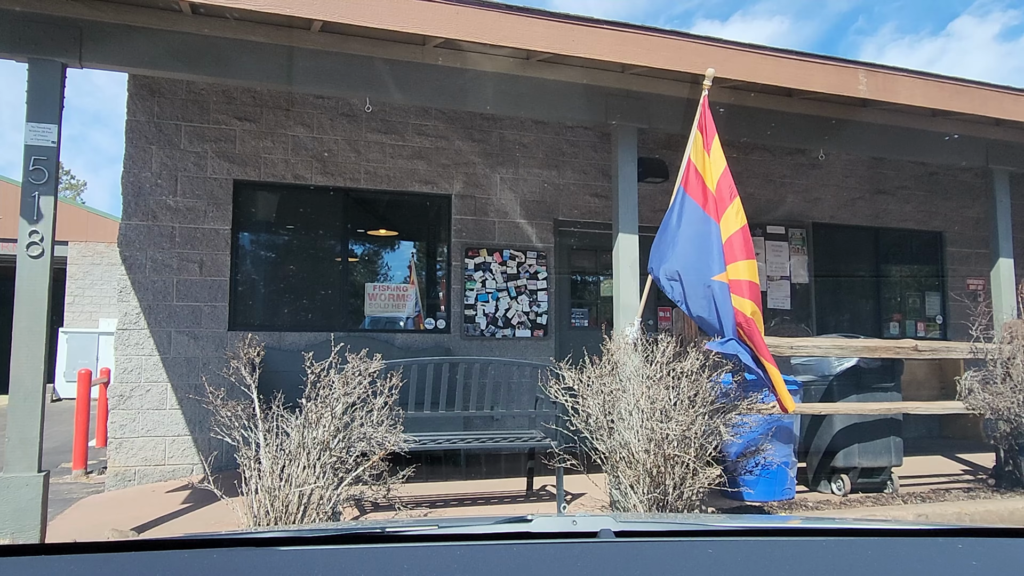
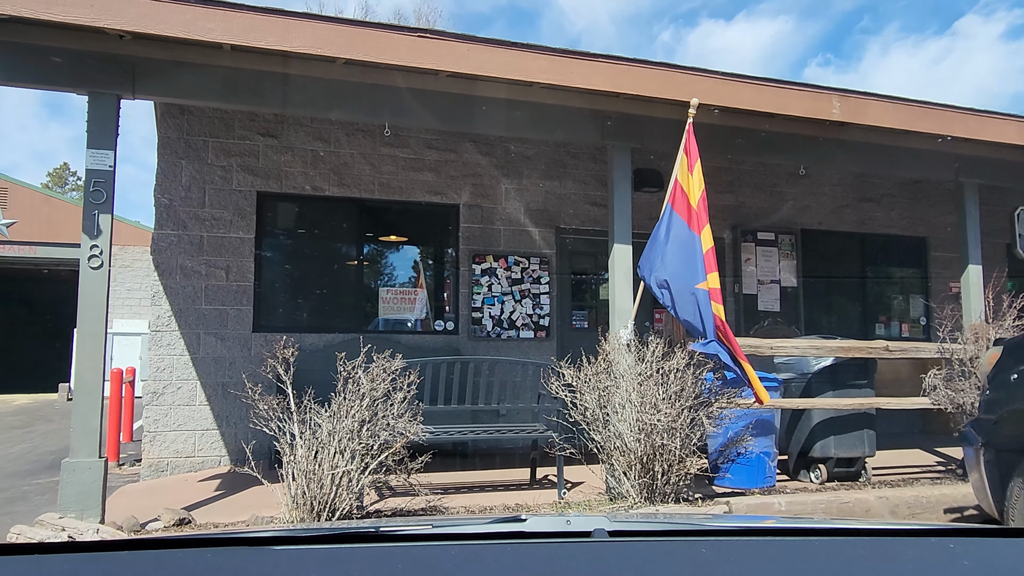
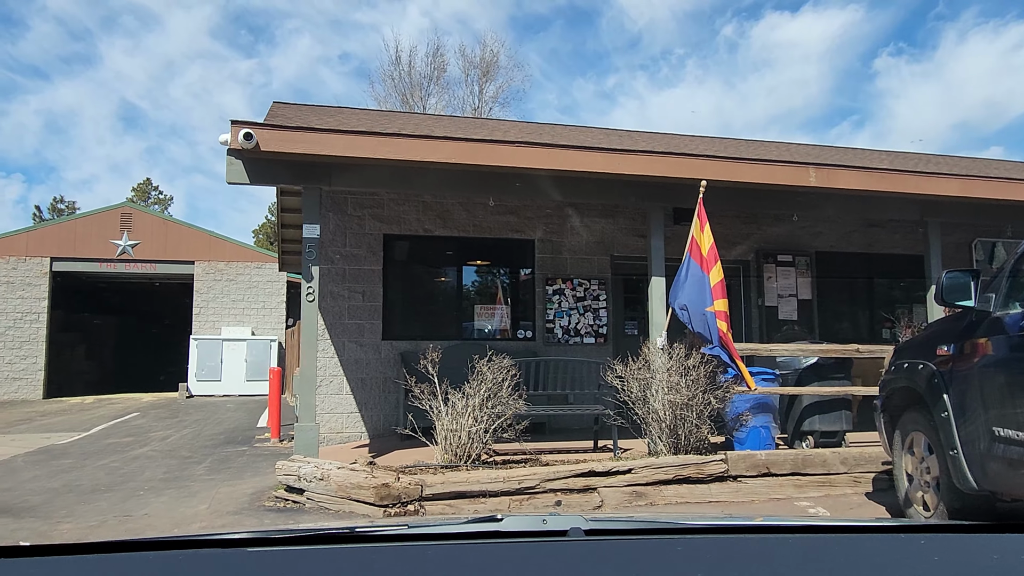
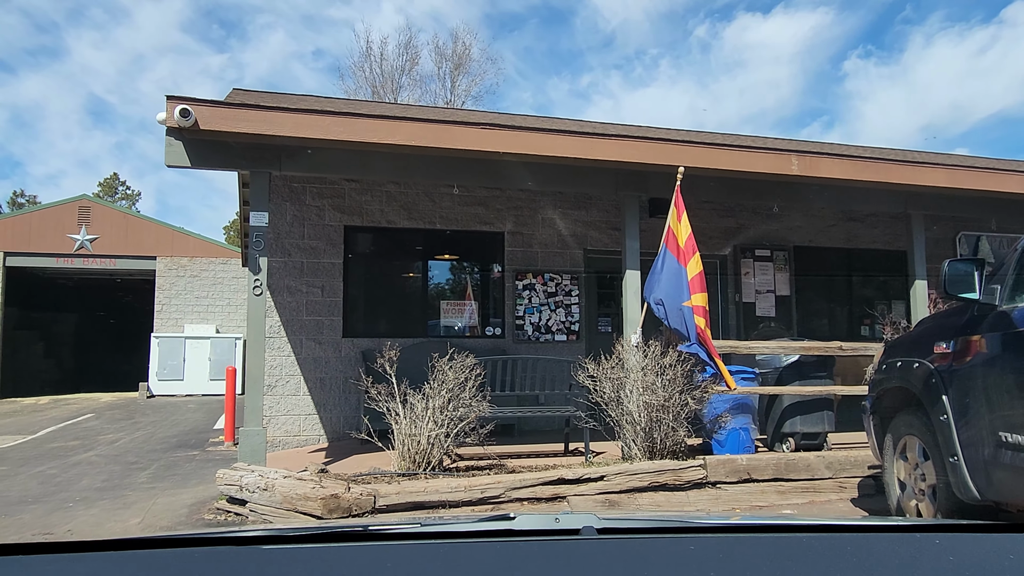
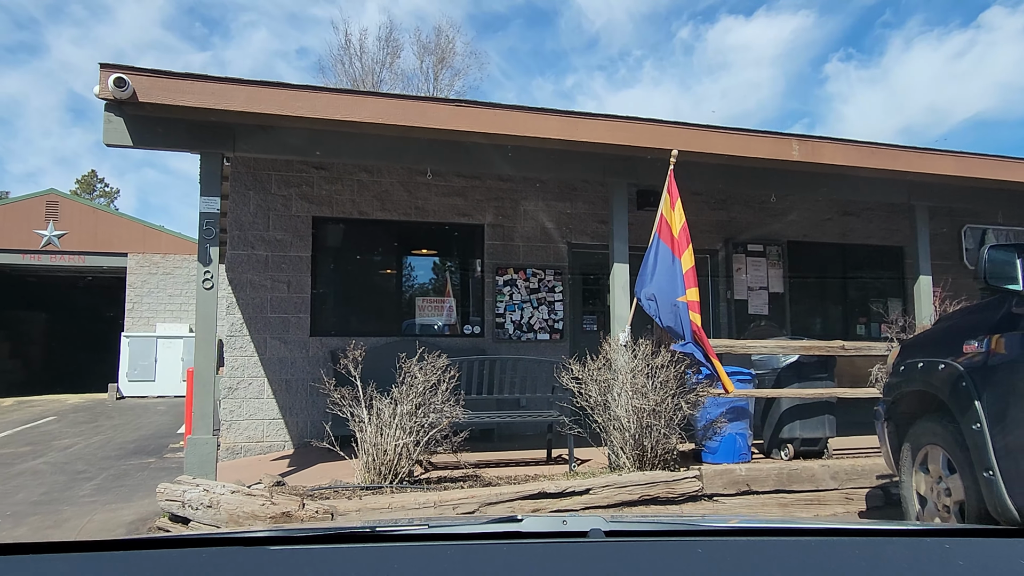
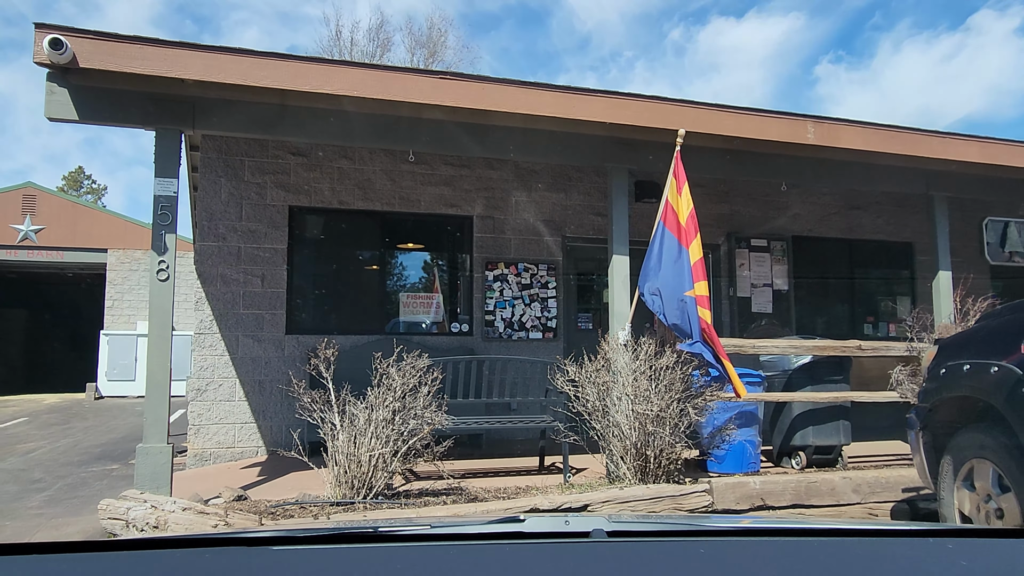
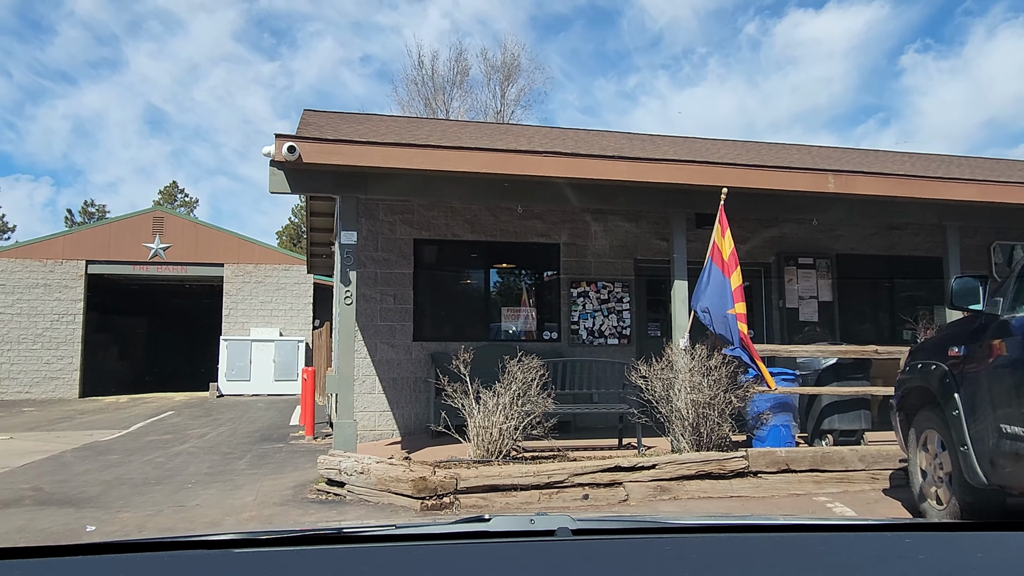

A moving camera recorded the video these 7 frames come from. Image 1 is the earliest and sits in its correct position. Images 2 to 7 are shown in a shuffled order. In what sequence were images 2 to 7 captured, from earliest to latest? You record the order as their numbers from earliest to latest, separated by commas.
2, 6, 5, 4, 3, 7
